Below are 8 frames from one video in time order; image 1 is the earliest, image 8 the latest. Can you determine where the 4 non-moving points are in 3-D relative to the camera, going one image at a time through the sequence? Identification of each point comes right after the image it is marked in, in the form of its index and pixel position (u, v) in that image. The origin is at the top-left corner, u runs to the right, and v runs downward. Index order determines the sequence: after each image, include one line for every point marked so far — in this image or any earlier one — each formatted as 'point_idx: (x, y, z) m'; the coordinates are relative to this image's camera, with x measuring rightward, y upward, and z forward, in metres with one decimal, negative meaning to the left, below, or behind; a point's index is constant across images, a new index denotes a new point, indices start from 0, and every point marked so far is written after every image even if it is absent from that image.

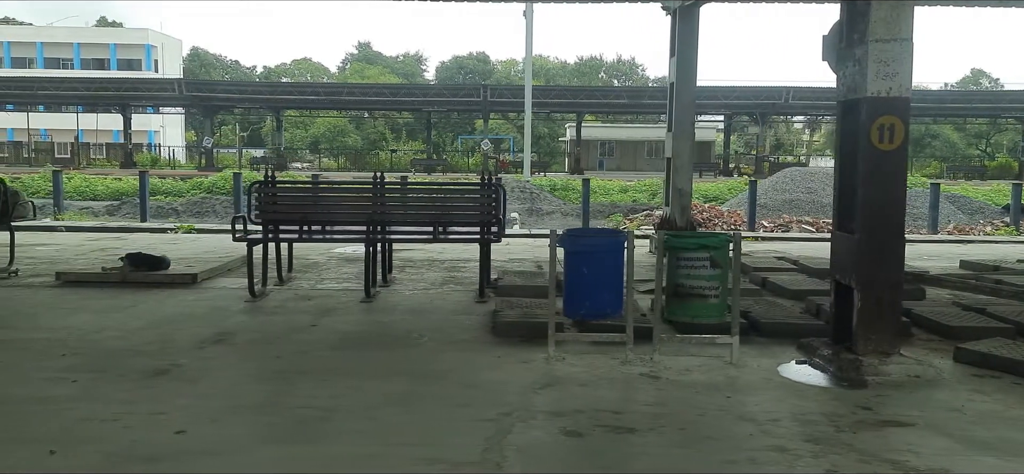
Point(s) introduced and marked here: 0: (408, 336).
0: (-0.8, -0.7, +5.8) m
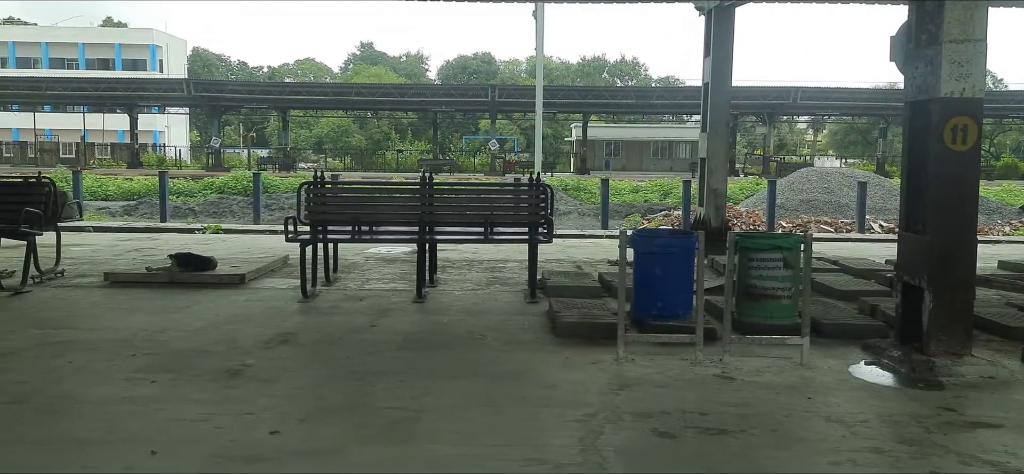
0: (-0.3, -0.8, +5.8) m
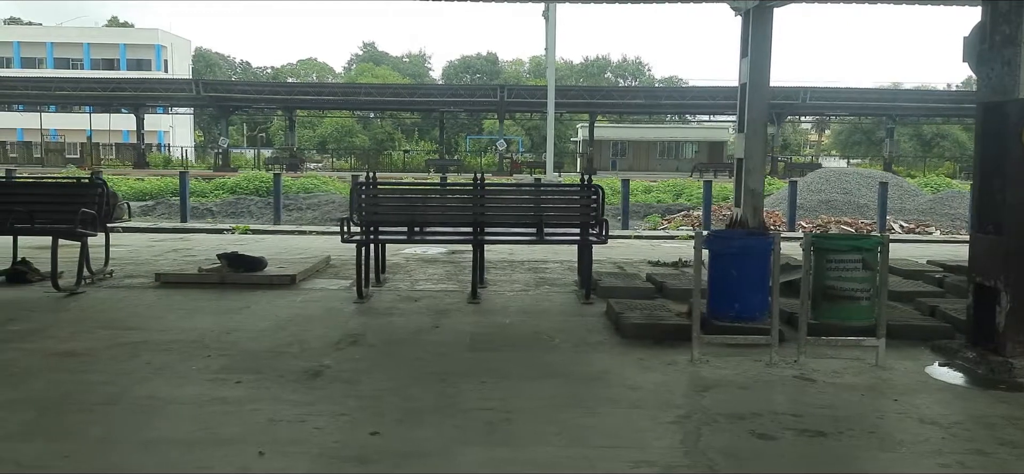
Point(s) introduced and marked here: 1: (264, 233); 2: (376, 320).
0: (+0.2, -0.8, +5.8) m
1: (-4.4, +0.1, +13.4) m
2: (-1.1, -0.7, +6.3) m
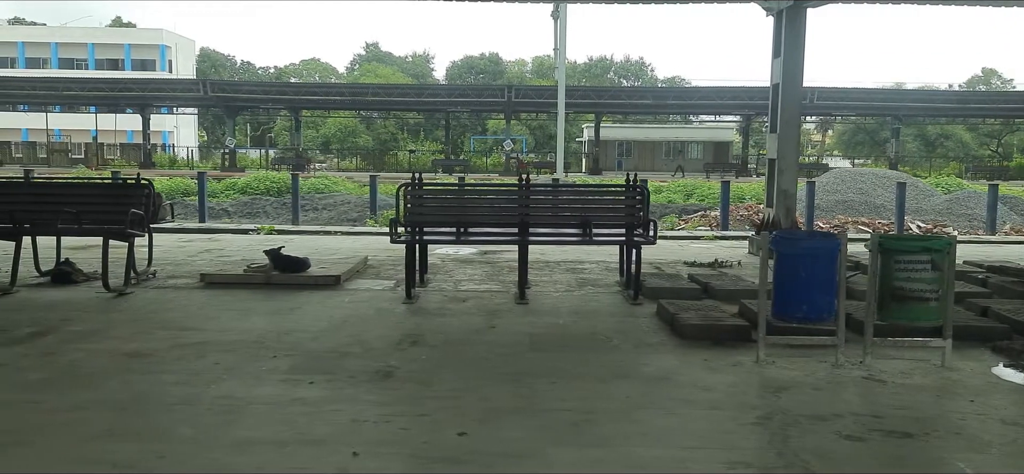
0: (+0.7, -0.8, +5.8) m
1: (-4.0, +0.1, +13.4) m
2: (-0.7, -0.7, +6.3) m
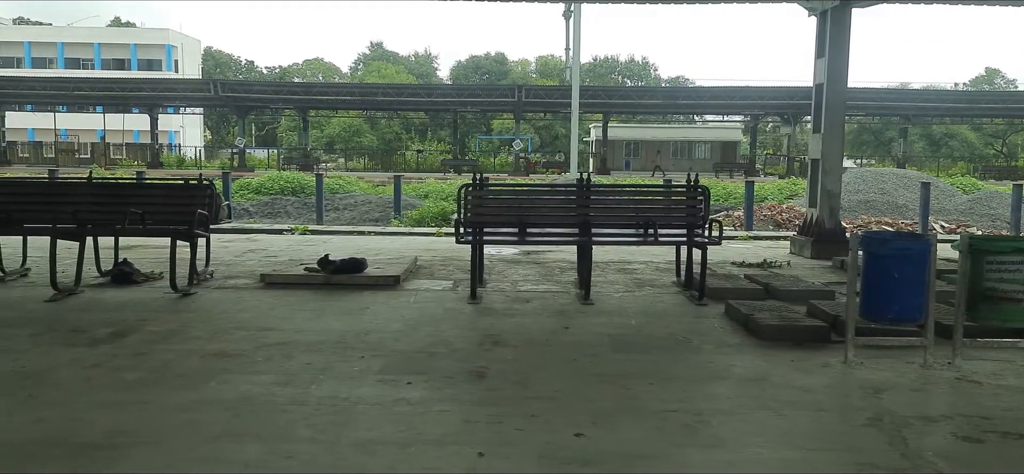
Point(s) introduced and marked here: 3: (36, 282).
0: (+1.3, -0.8, +5.8) m
1: (-3.4, +0.1, +13.4) m
2: (-0.1, -0.7, +6.3) m
3: (-4.8, -0.5, +7.6) m
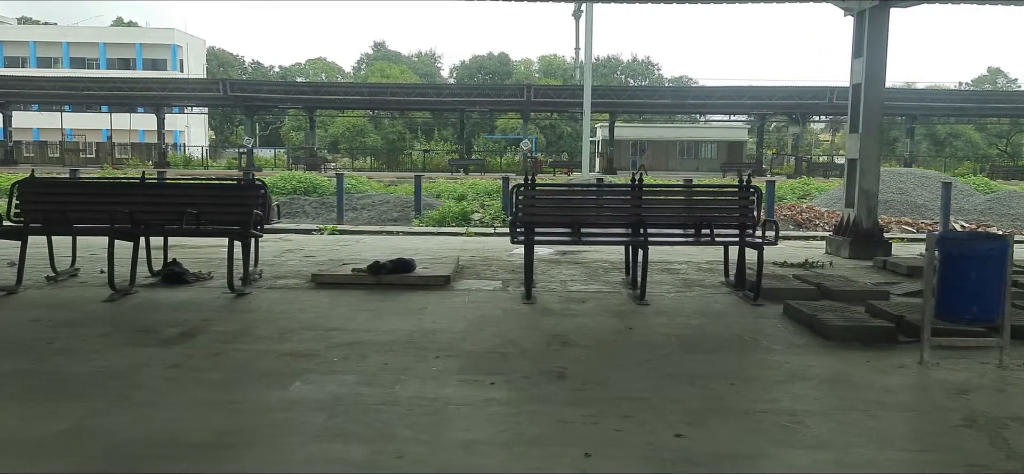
0: (+1.8, -0.8, +5.8) m
1: (-2.8, +0.1, +13.4) m
2: (+0.4, -0.7, +6.3) m
3: (-4.2, -0.5, +7.6) m
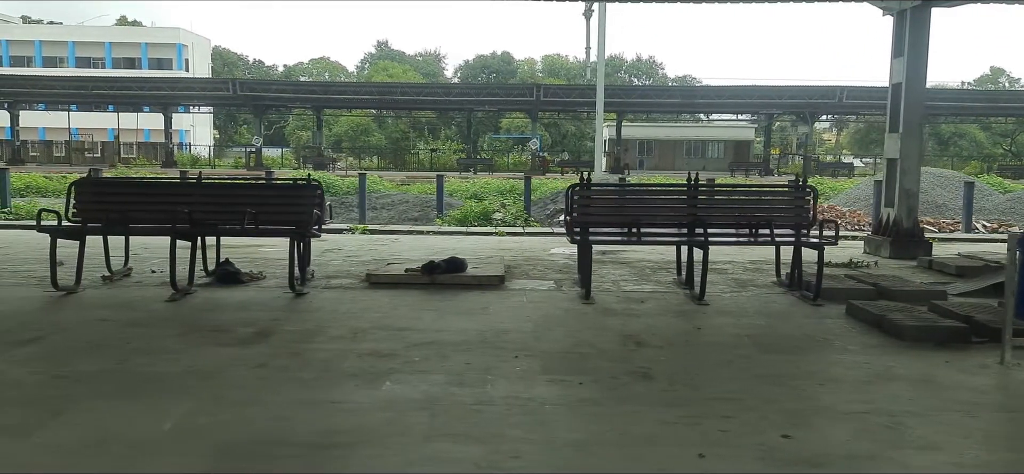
0: (+2.3, -0.8, +5.8) m
1: (-2.3, +0.1, +13.4) m
2: (+1.0, -0.7, +6.3) m
3: (-3.7, -0.5, +7.6) m
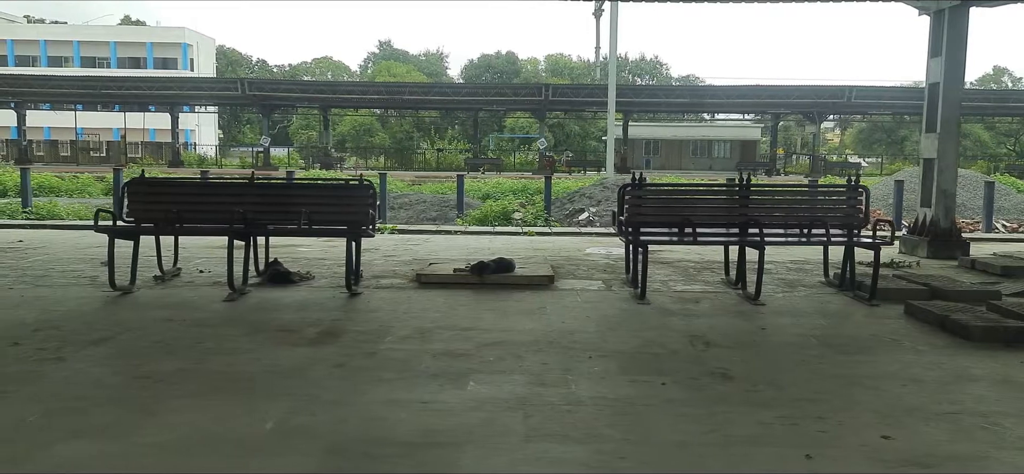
0: (+2.8, -0.8, +5.8) m
1: (-1.7, +0.1, +13.4) m
2: (+1.5, -0.7, +6.3) m
3: (-3.2, -0.5, +7.6) m
